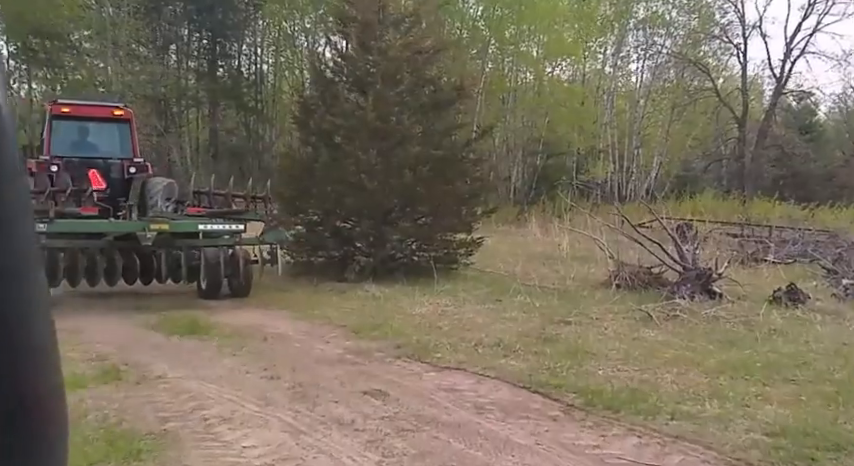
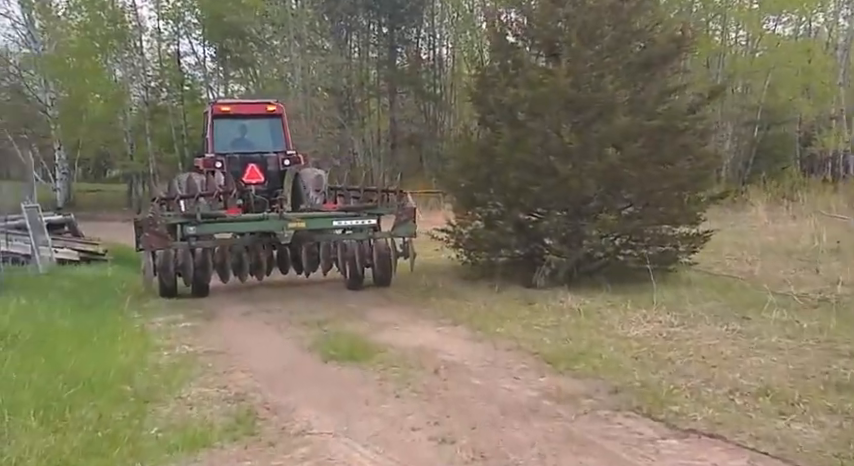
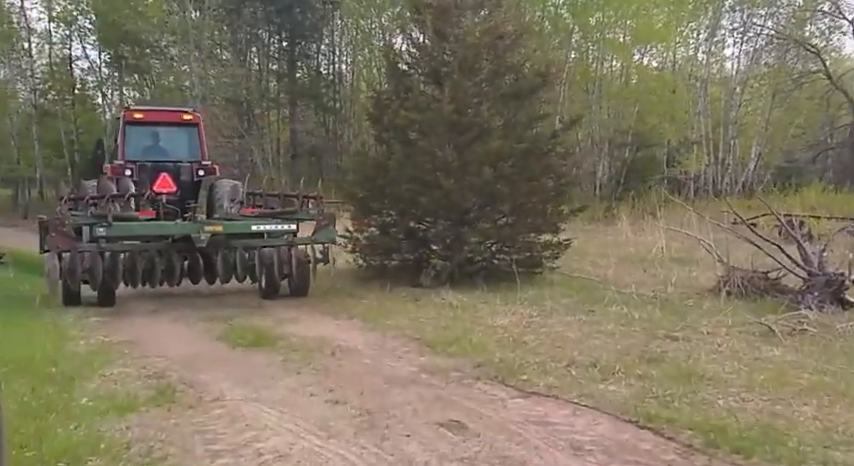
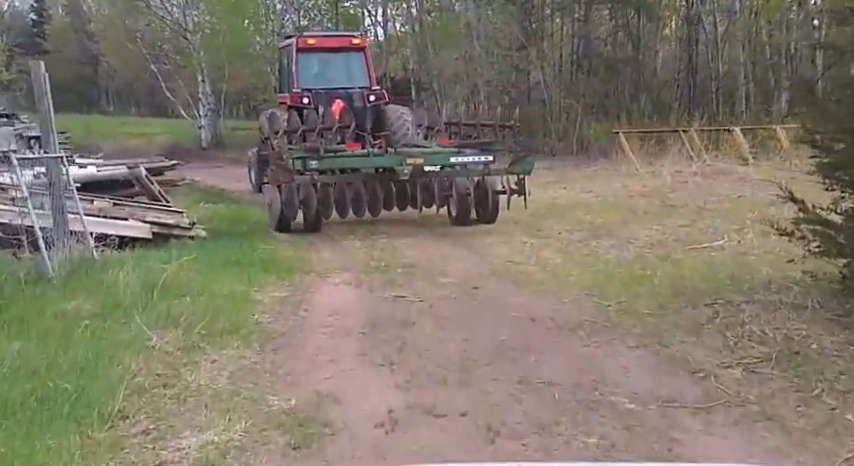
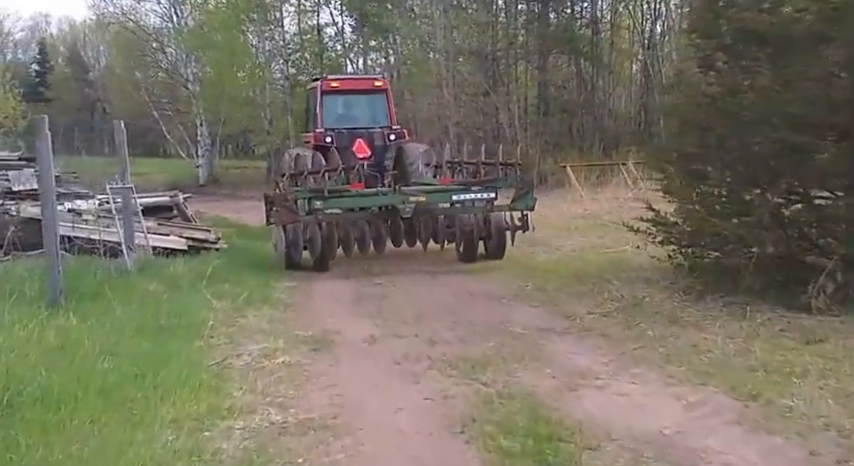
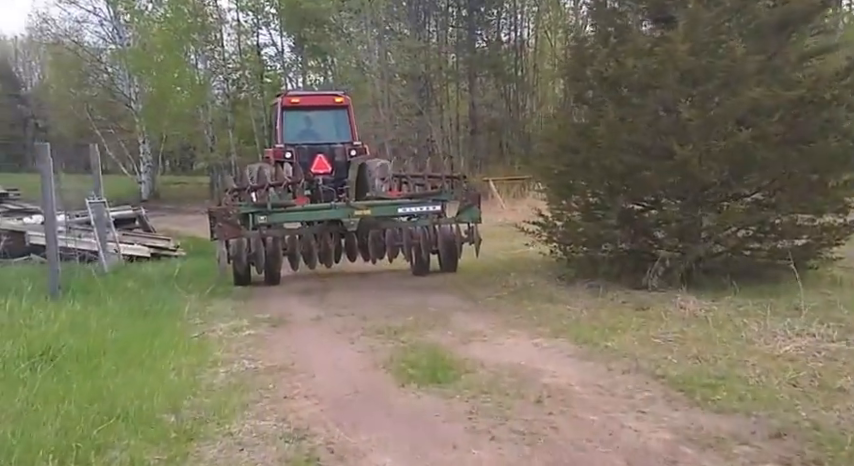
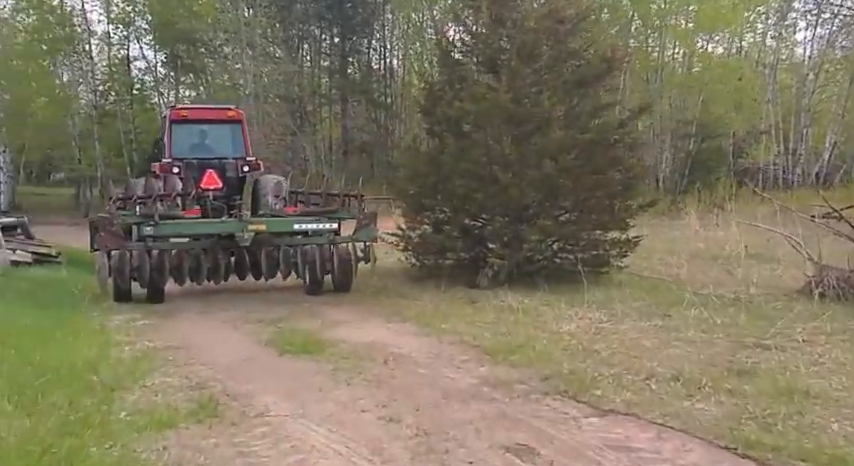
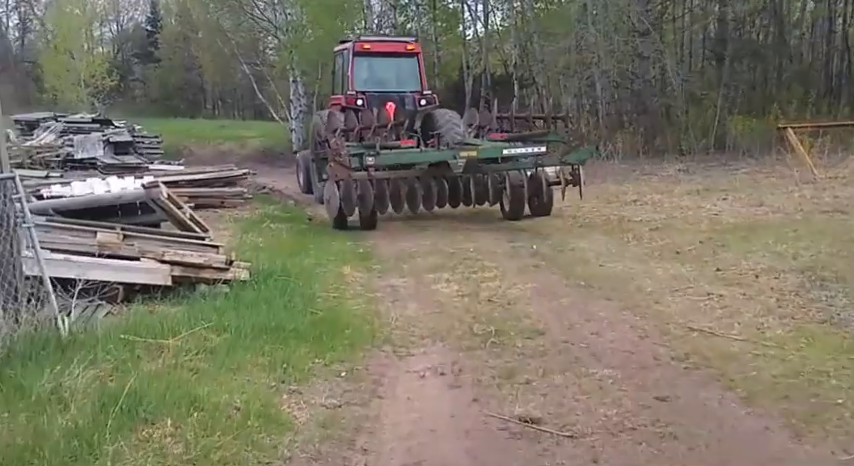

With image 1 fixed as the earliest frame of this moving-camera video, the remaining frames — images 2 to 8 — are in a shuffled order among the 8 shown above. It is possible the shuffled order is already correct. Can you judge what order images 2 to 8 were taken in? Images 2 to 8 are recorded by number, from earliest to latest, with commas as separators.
3, 7, 2, 6, 5, 4, 8
